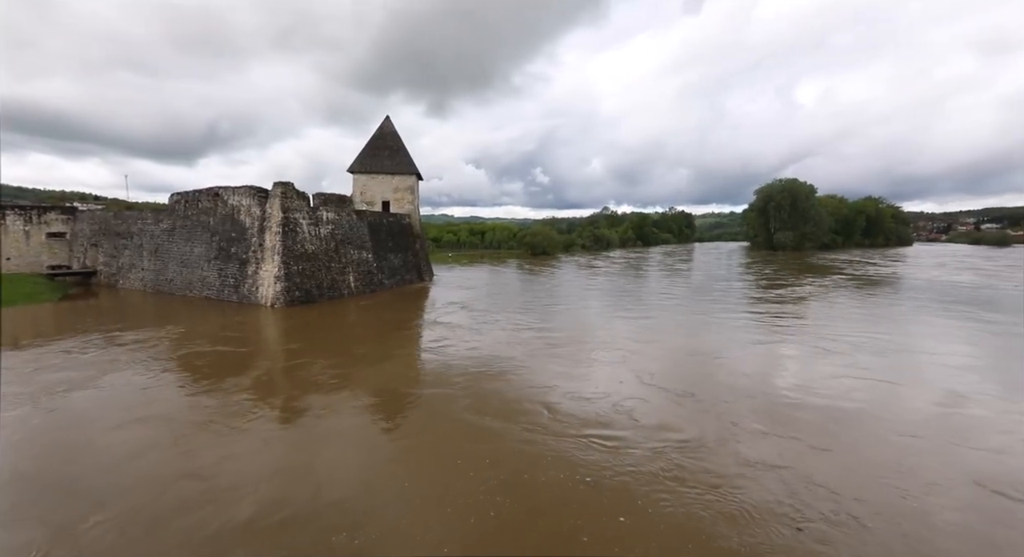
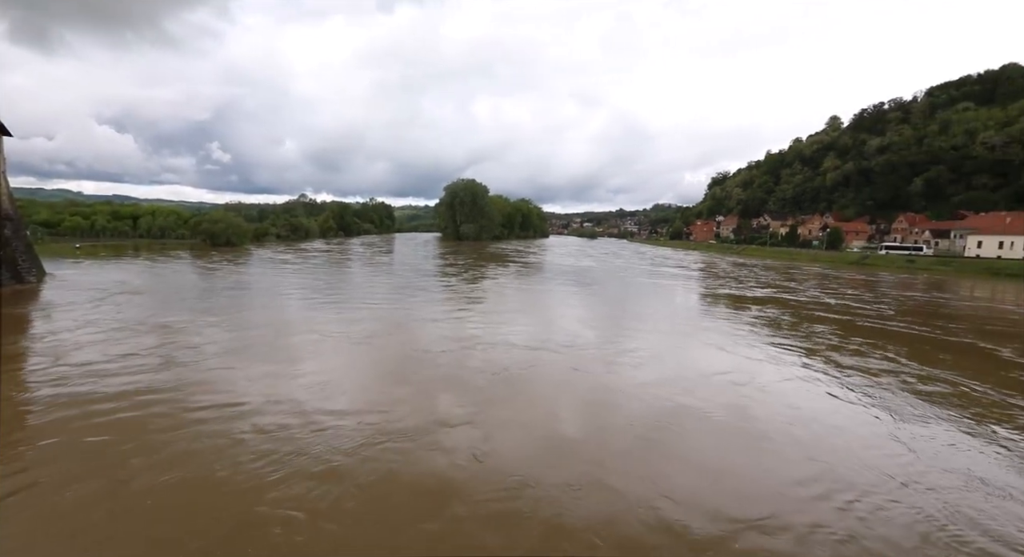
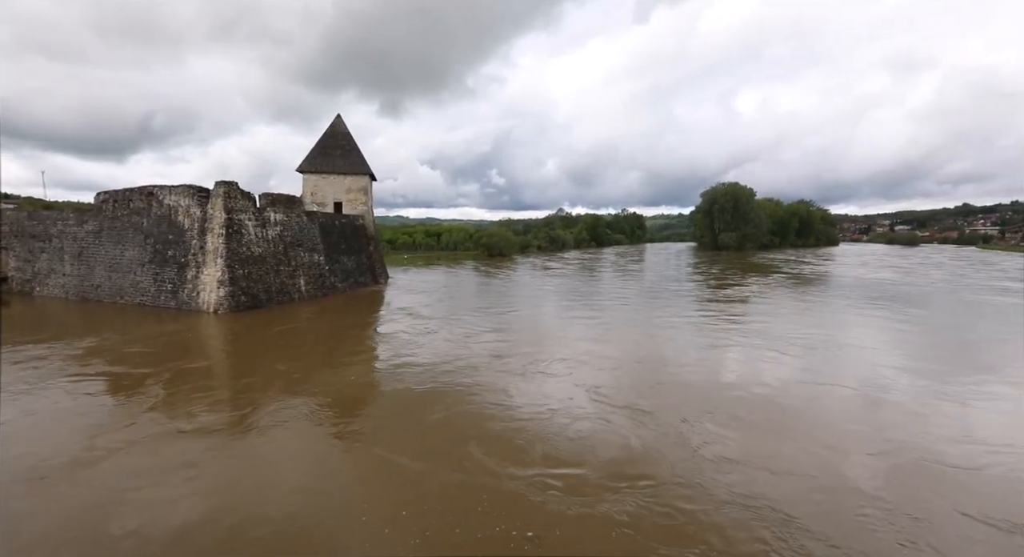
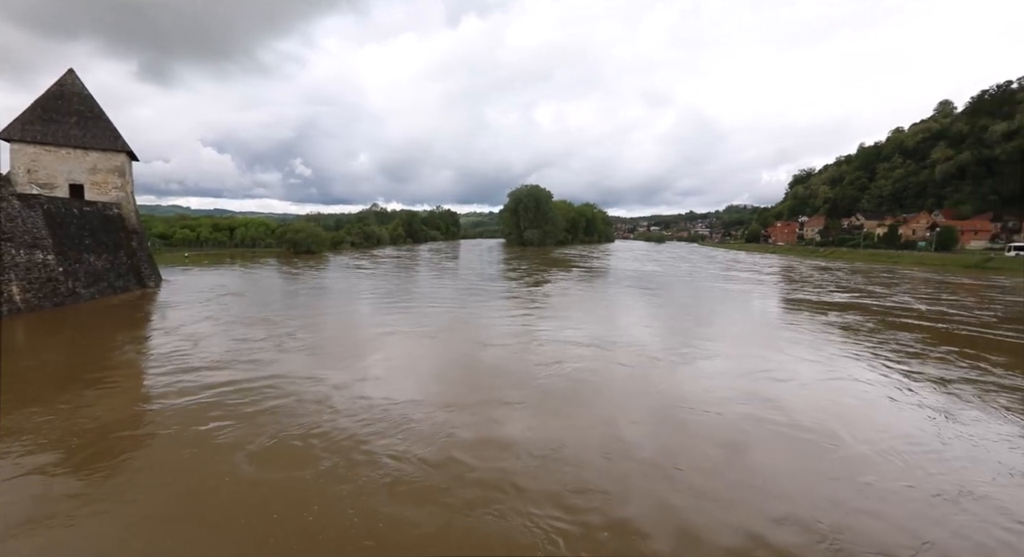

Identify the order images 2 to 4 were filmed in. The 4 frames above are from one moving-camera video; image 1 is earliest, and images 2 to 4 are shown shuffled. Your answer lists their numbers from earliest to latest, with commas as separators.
3, 4, 2
